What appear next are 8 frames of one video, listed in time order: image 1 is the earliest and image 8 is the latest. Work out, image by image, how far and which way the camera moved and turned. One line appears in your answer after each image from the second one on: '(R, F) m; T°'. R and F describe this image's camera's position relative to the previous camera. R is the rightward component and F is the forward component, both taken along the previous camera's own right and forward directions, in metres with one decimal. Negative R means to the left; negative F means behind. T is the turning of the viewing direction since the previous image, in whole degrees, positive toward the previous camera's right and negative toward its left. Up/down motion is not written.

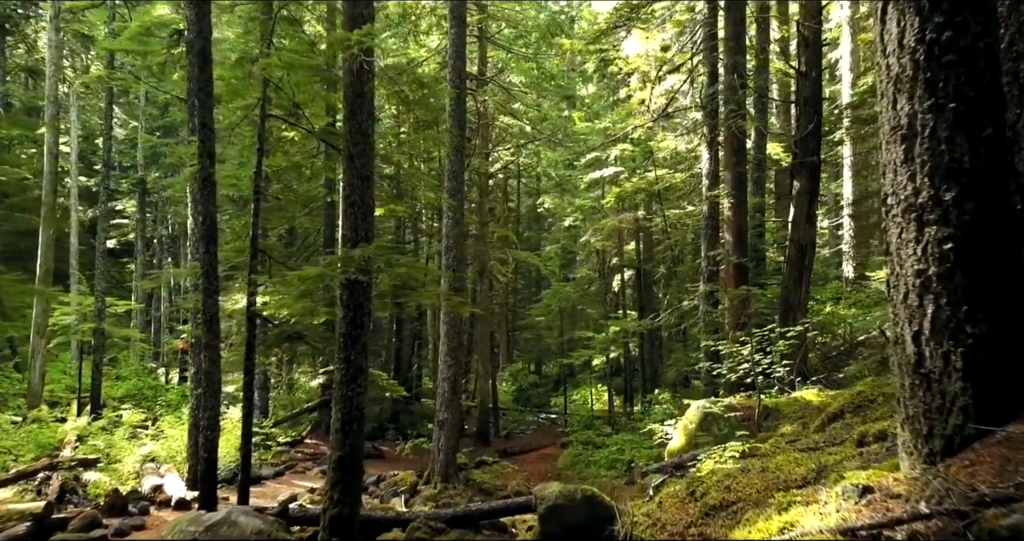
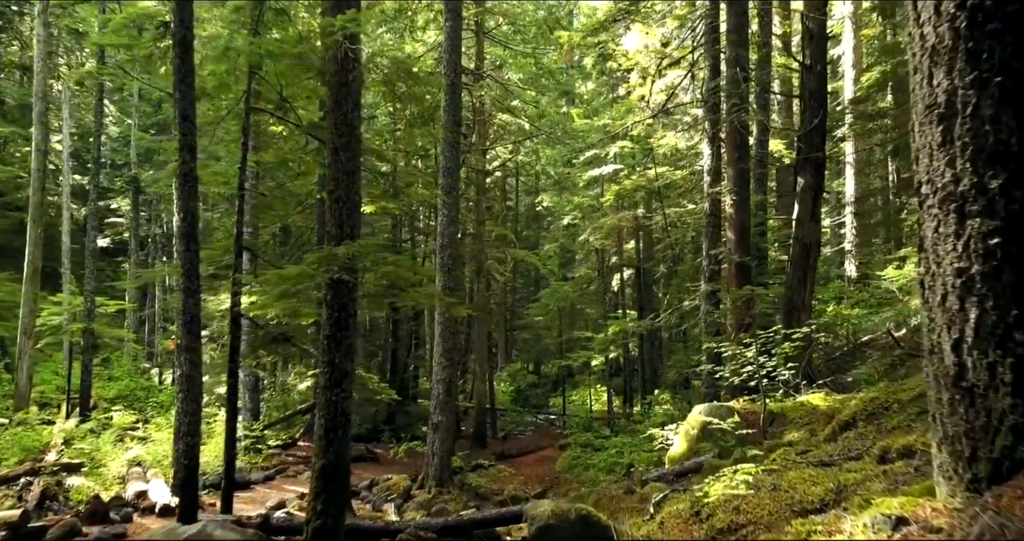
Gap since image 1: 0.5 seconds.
(+0.1, +0.3) m; 0°
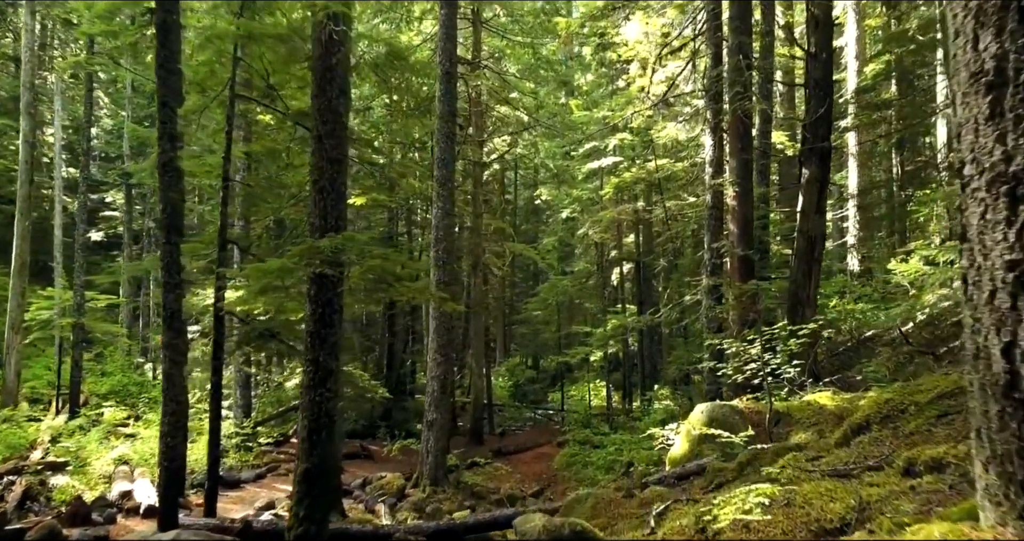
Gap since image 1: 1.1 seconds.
(+0.1, +0.3) m; 0°
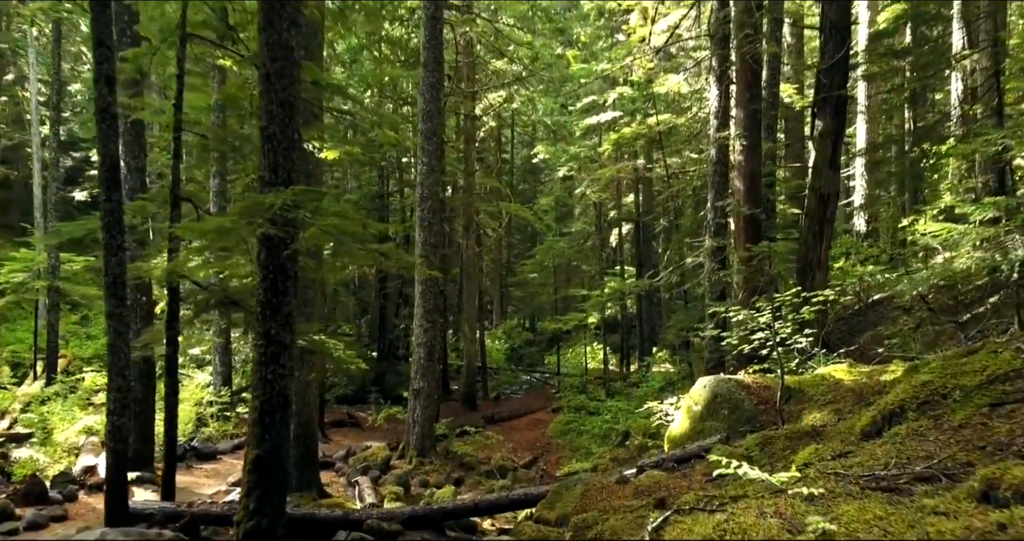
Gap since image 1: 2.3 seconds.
(+0.2, +0.8) m; 0°
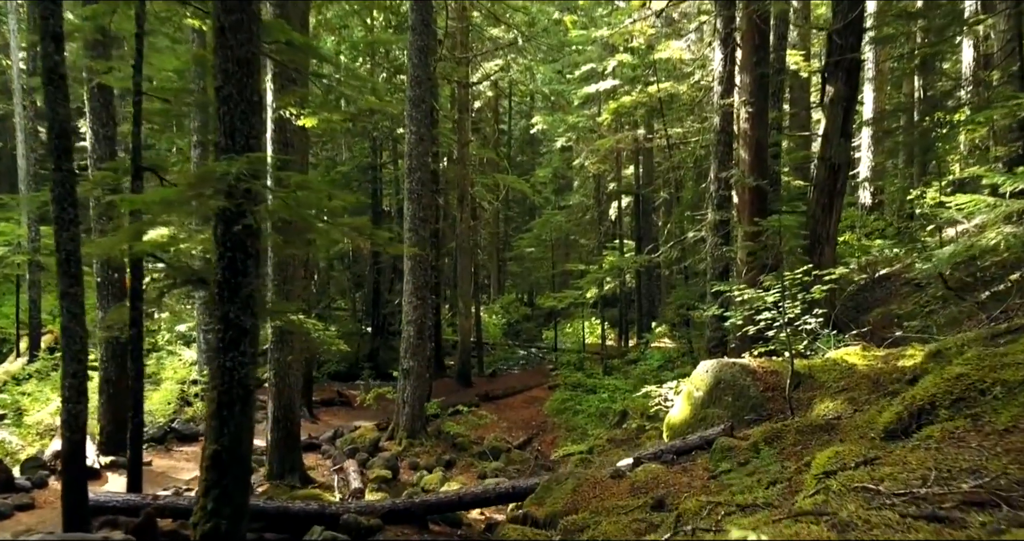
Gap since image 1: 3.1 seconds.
(+0.1, +0.5) m; 0°
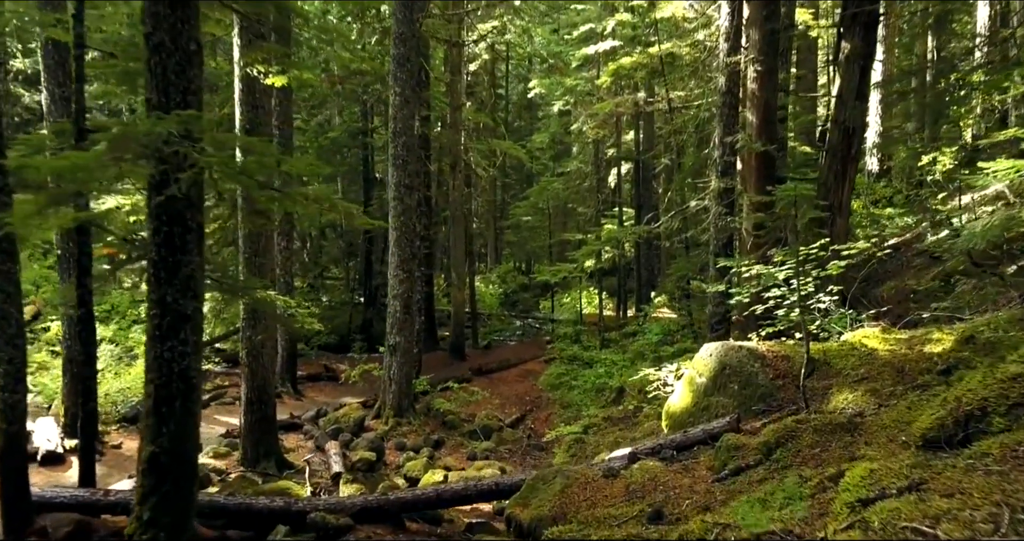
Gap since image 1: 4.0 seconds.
(+0.1, +0.6) m; 0°
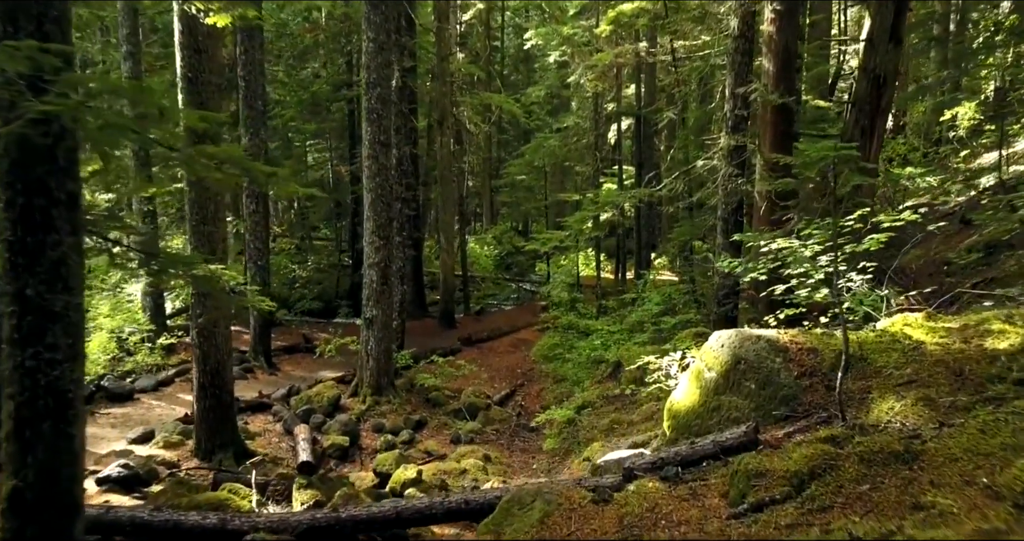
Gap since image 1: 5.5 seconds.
(+0.2, +1.0) m; 0°
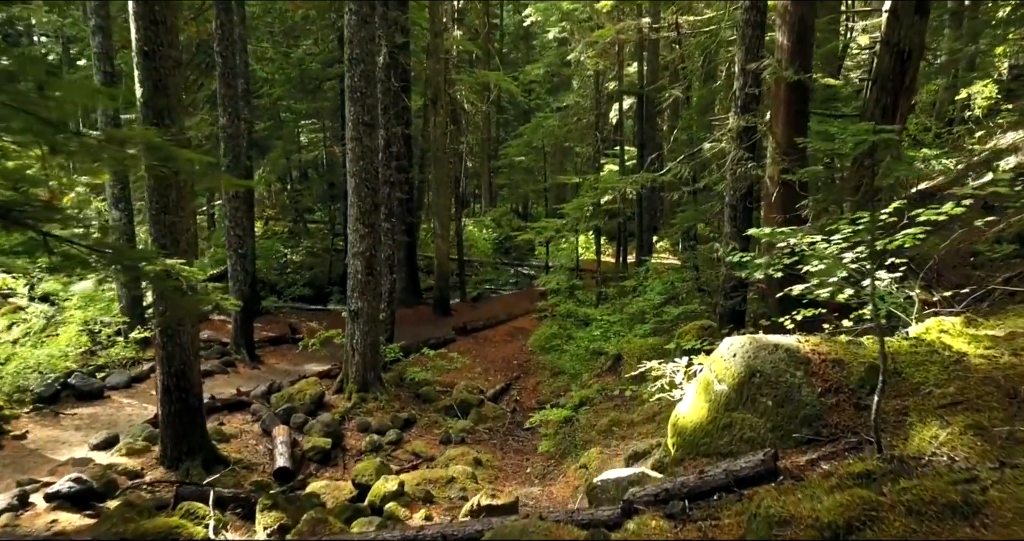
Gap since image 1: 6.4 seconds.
(+0.1, +0.6) m; 0°
